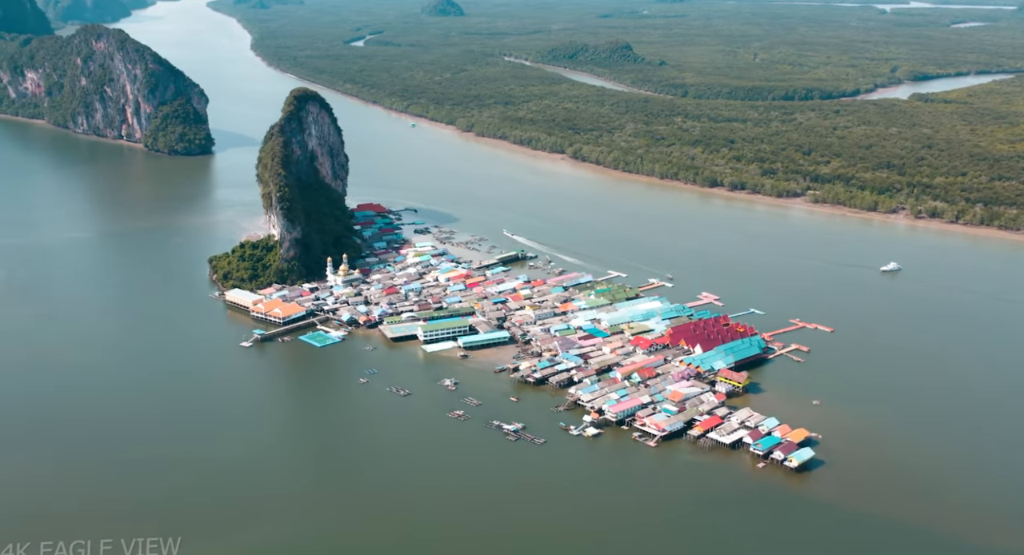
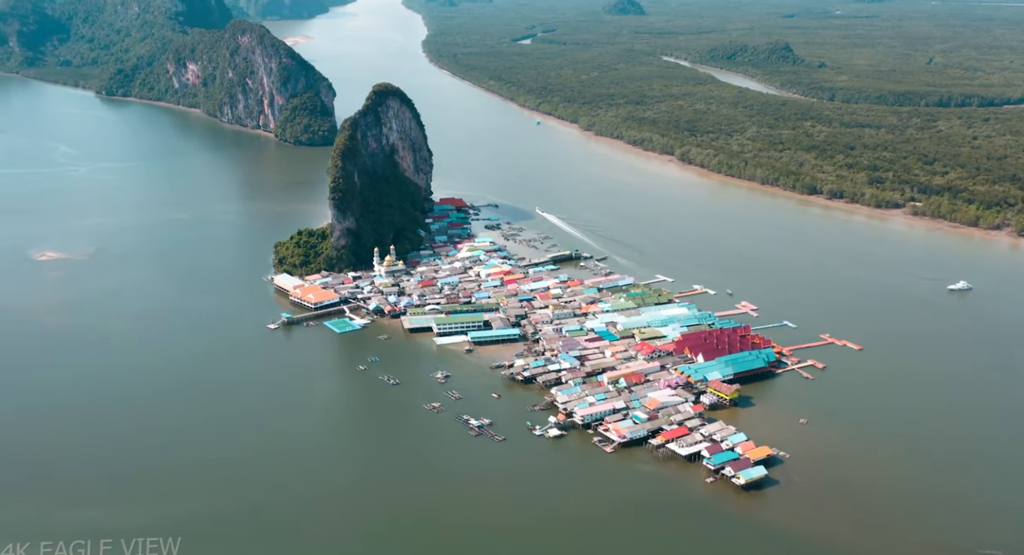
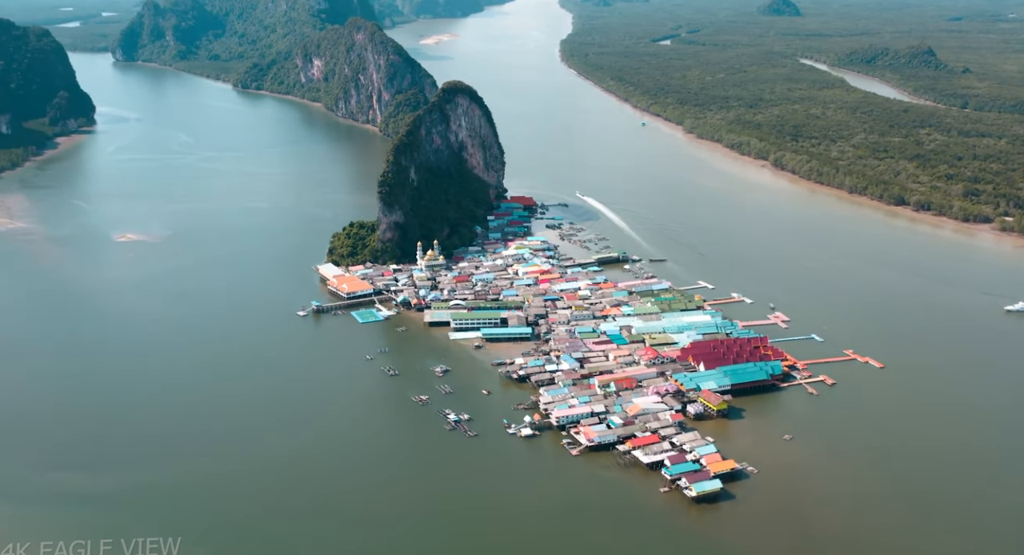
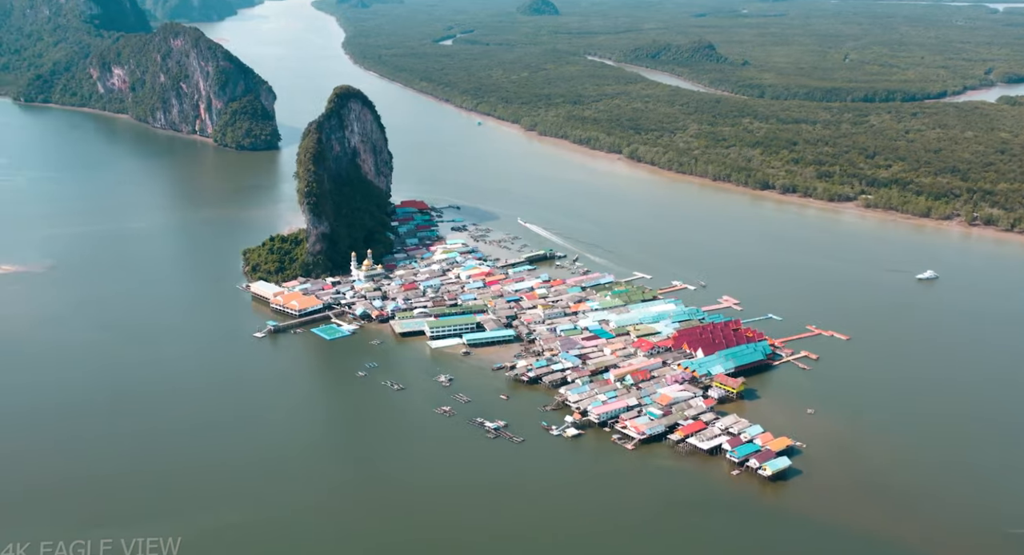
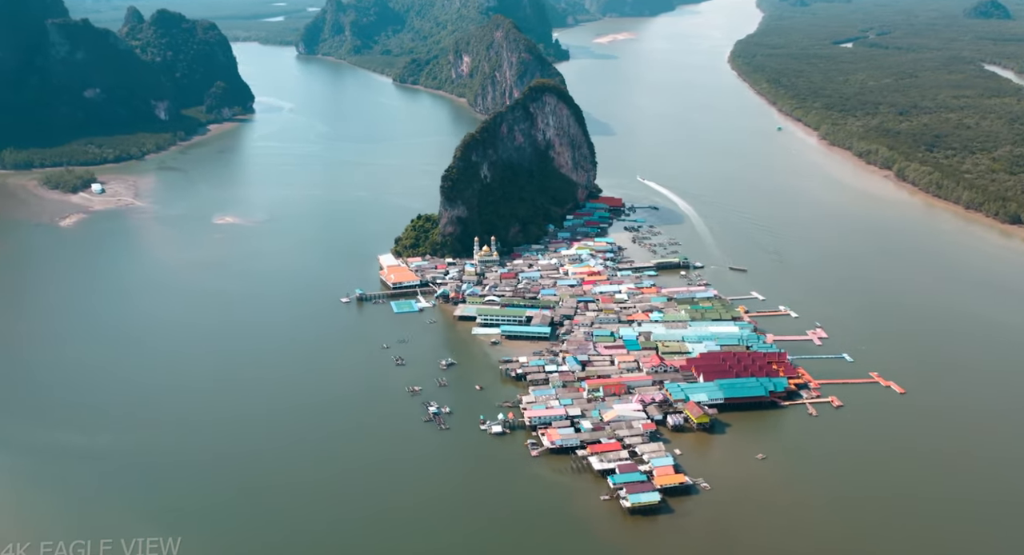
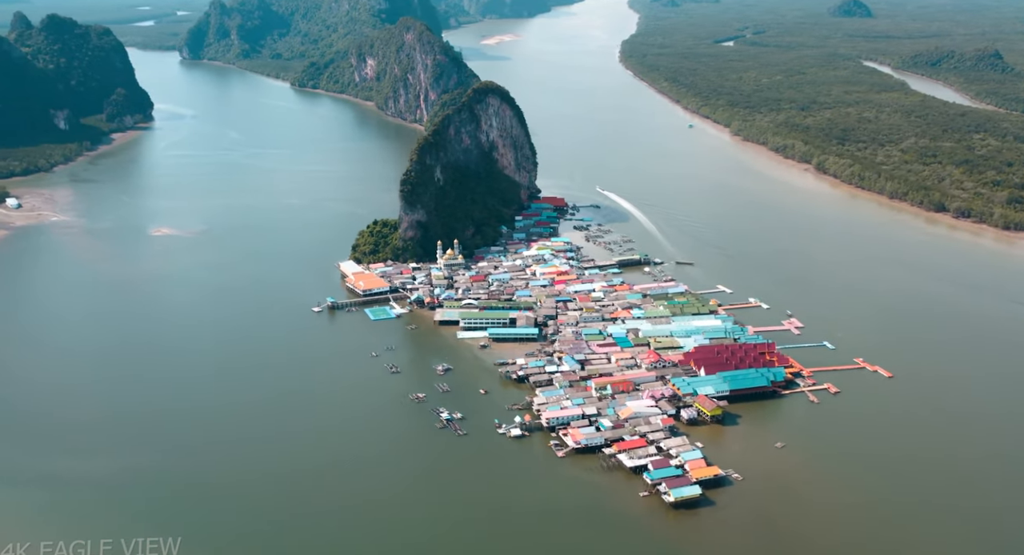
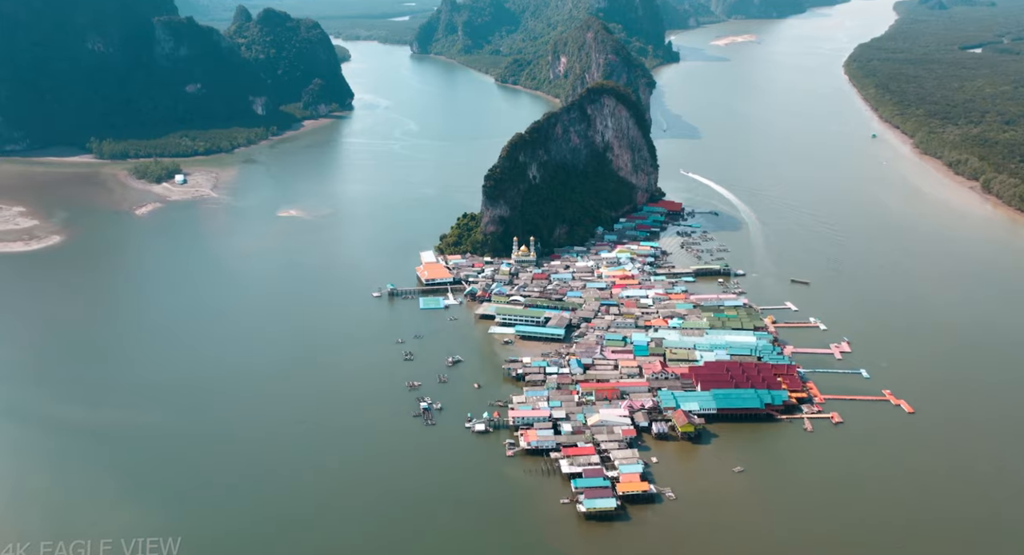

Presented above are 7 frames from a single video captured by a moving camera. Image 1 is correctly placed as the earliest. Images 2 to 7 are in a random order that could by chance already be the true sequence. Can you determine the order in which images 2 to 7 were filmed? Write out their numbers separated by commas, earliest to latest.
4, 2, 3, 6, 5, 7
